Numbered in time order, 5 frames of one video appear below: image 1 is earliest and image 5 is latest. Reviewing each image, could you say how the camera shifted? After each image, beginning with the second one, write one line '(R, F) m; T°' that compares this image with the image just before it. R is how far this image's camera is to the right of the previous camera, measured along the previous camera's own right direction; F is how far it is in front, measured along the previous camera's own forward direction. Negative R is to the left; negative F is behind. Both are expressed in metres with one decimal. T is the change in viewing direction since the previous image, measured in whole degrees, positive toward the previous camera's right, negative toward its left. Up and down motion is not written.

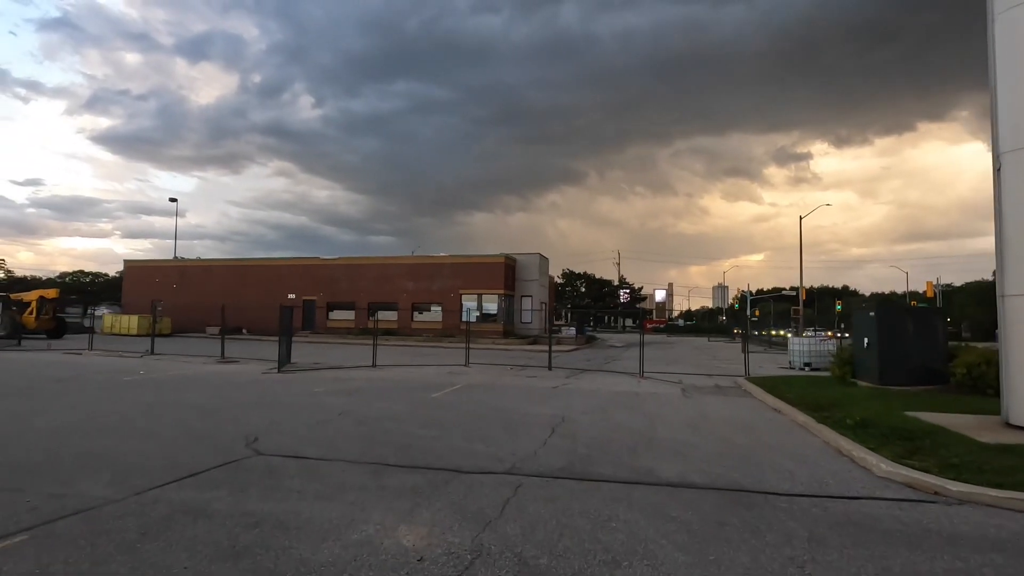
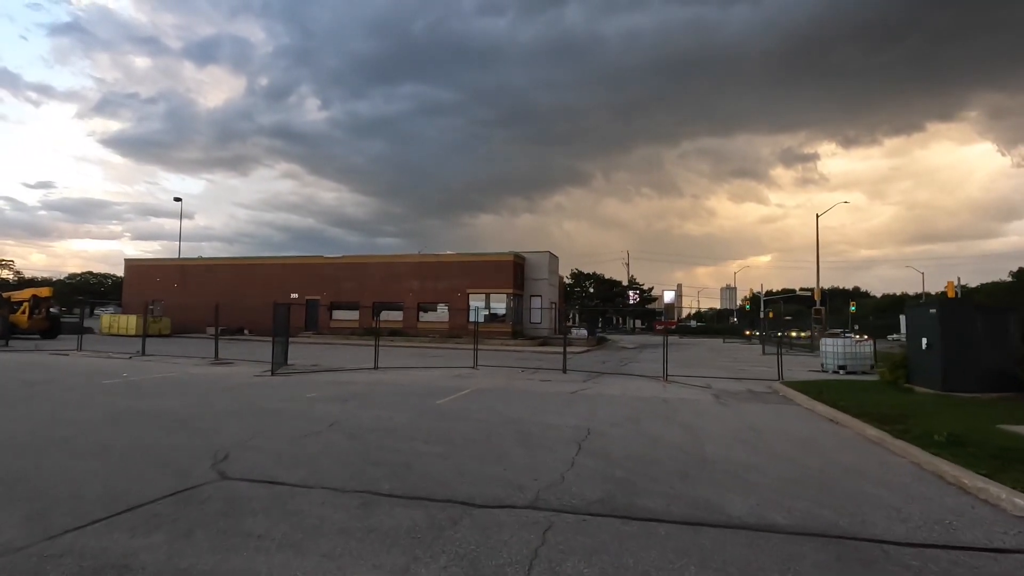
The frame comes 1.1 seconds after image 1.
(-0.2, +1.6) m; -1°
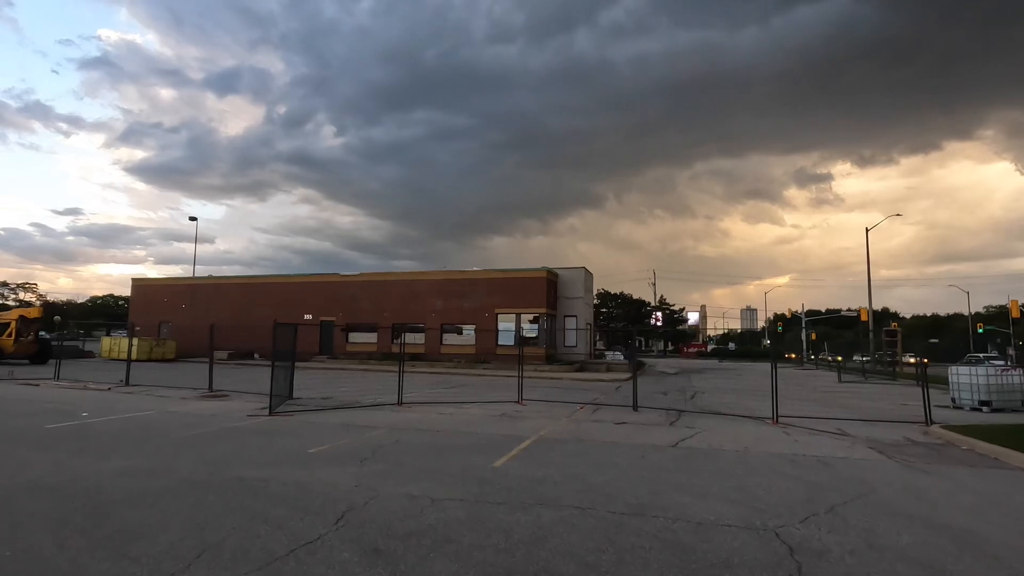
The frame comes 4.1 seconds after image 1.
(-1.3, +4.0) m; -2°
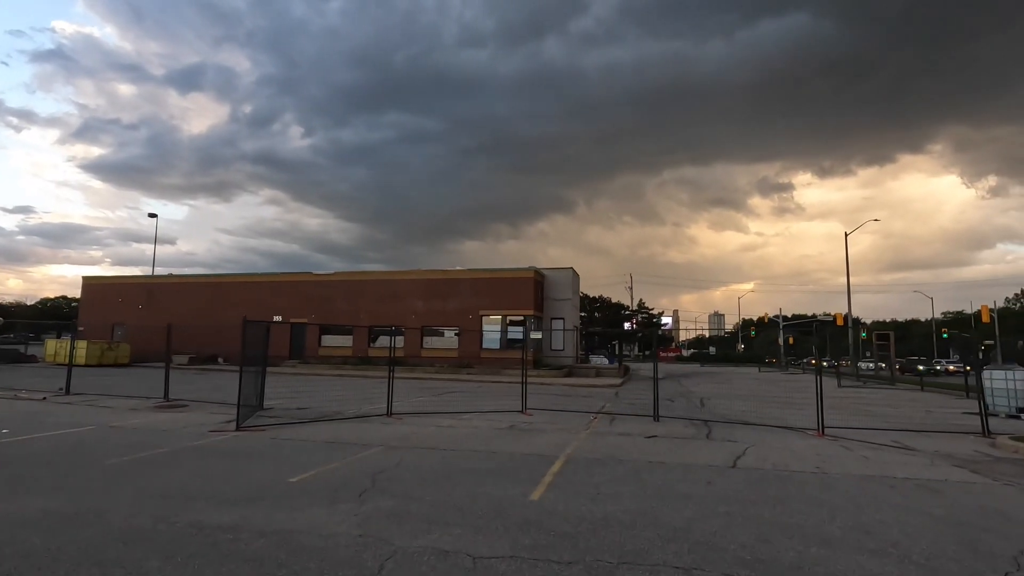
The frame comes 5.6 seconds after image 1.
(-1.0, +2.0) m; +3°
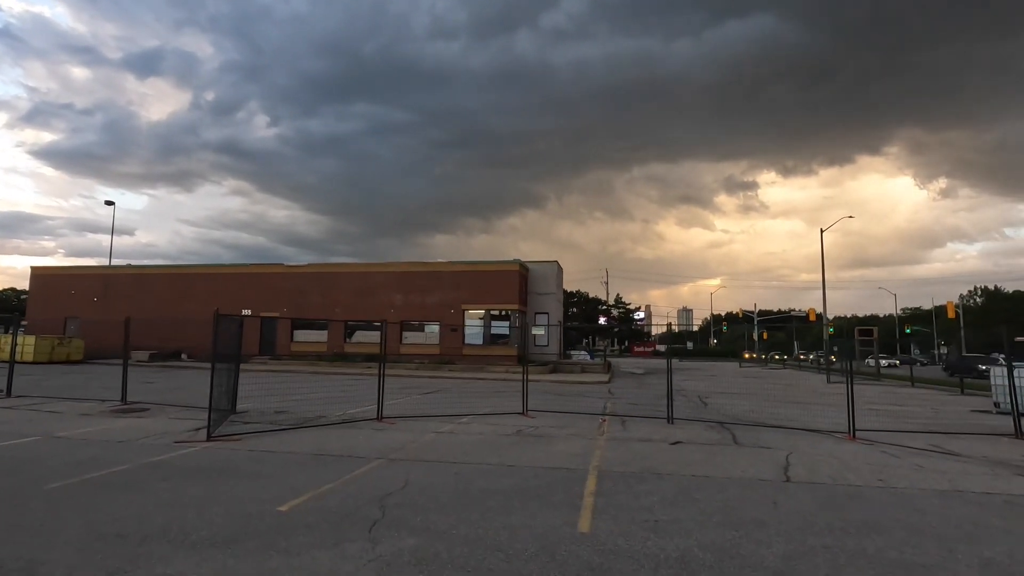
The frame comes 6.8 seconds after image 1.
(-0.8, +1.3) m; +3°
